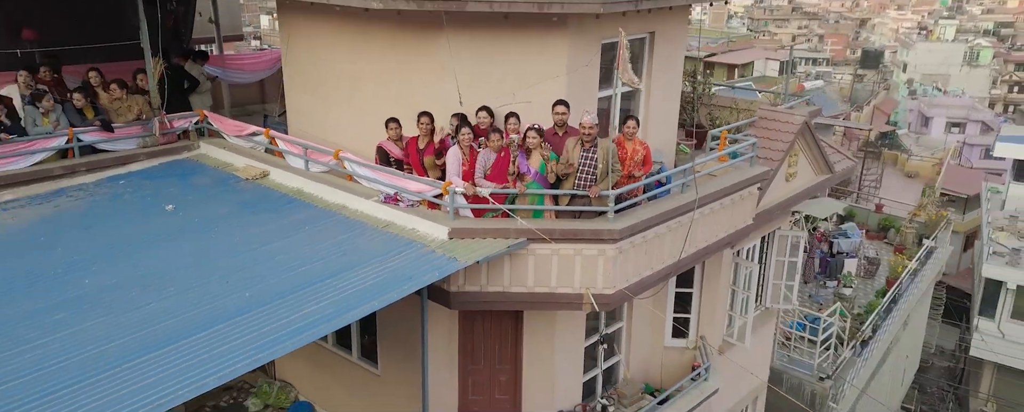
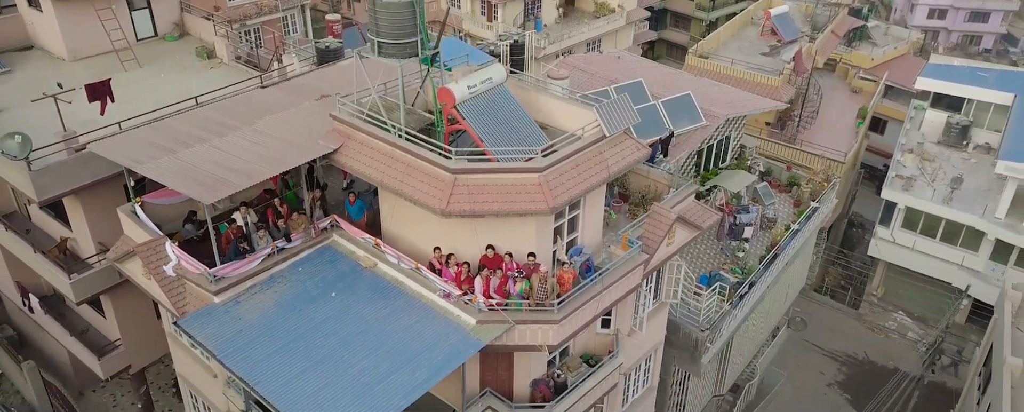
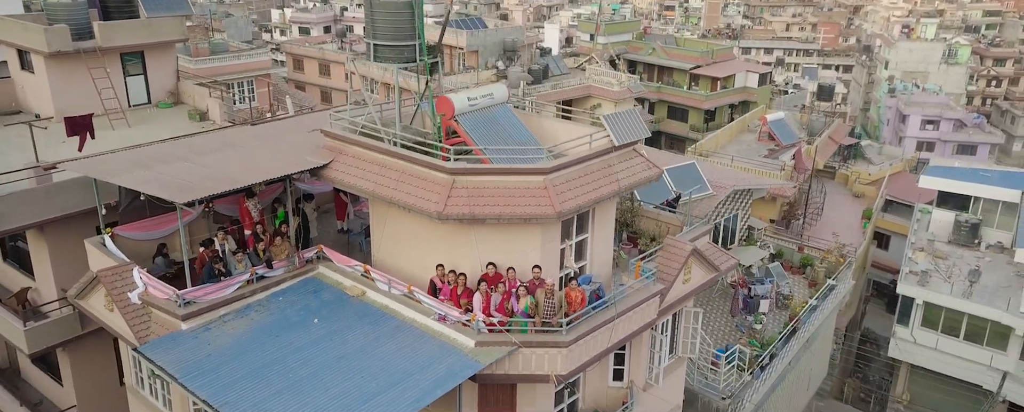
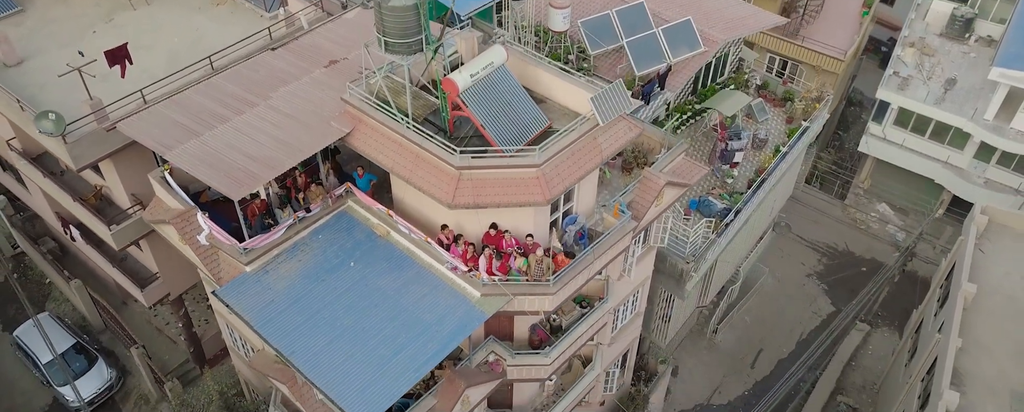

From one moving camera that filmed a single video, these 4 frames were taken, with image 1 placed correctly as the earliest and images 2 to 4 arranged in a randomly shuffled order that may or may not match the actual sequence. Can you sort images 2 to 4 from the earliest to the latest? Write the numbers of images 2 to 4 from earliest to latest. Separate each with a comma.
3, 2, 4
